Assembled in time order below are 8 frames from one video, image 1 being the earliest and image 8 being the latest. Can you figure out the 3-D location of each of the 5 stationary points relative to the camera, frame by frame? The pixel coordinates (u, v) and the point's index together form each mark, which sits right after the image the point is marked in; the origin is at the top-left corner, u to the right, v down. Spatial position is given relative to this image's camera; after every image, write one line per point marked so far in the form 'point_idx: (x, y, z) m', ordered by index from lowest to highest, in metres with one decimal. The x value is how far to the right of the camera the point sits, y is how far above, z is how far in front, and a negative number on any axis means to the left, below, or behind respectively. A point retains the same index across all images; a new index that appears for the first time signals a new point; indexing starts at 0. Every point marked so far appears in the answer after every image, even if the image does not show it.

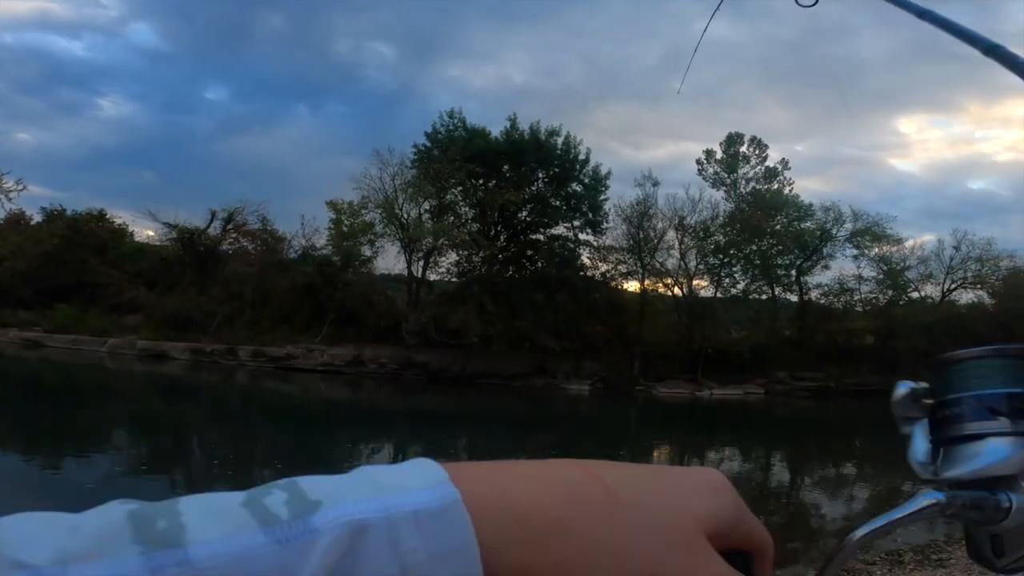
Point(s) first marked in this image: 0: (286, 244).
0: (-6.3, +1.2, +18.3) m
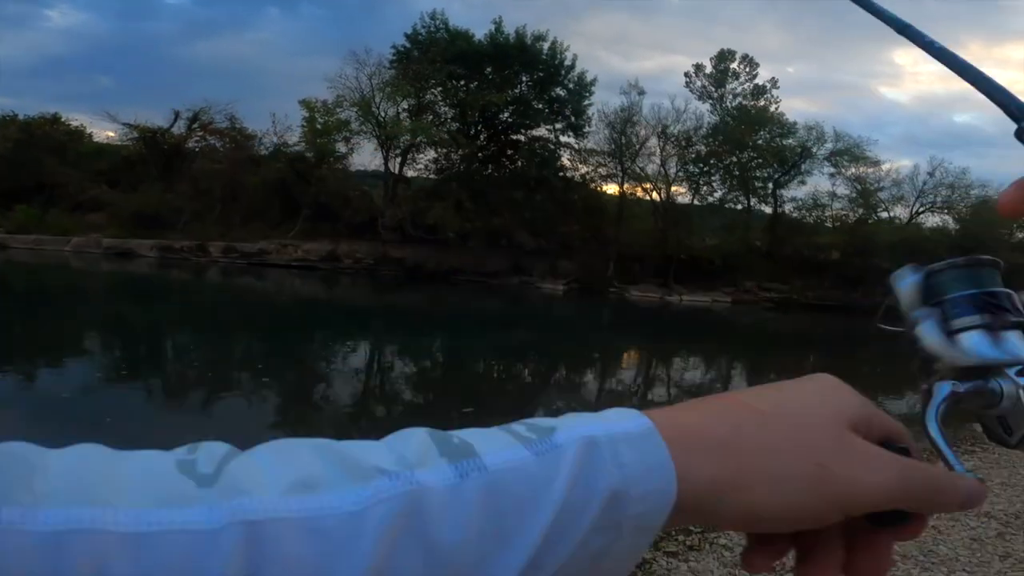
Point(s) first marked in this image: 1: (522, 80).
0: (-6.8, +4.0, +17.4) m
1: (+0.3, +5.7, +18.1) m
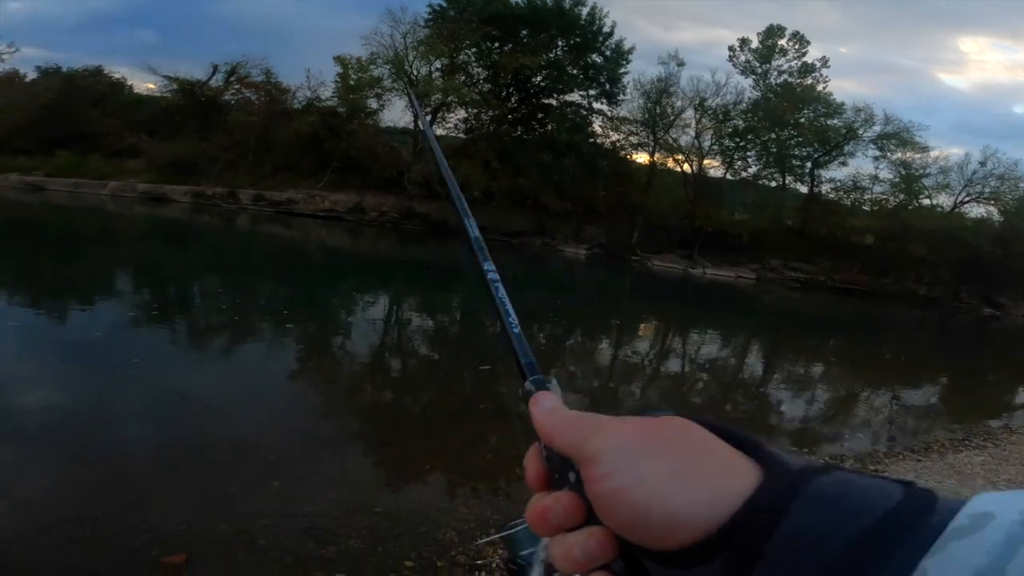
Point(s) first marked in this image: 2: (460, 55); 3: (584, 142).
0: (-6.0, +5.3, +17.6) m
1: (+1.3, +6.6, +17.9) m
2: (-1.5, +6.2, +17.3) m
3: (+1.9, +3.9, +17.7) m
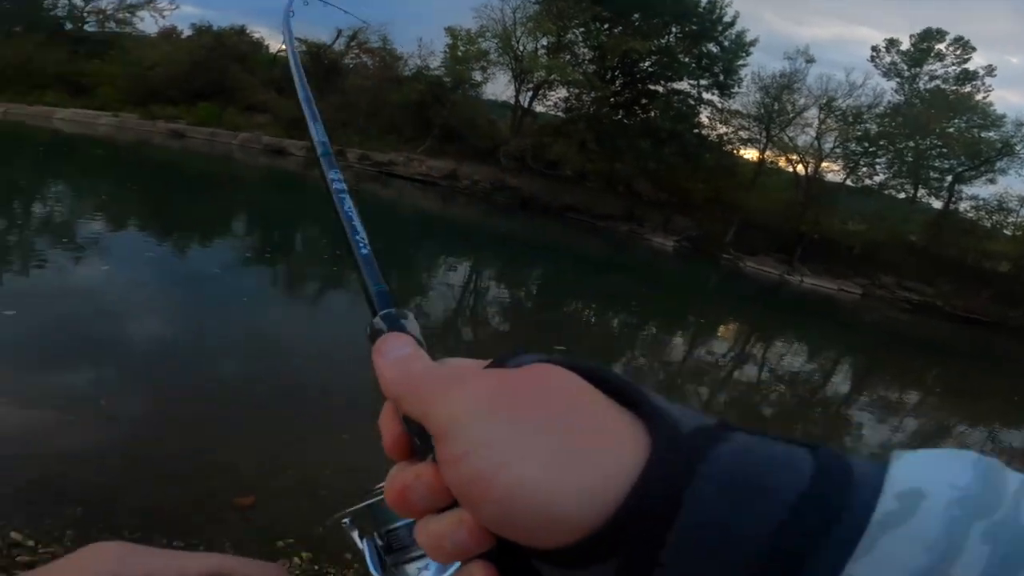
0: (-3.0, +6.4, +18.4) m
1: (+4.3, +6.9, +17.7) m
2: (+1.5, +6.7, +17.4) m
3: (+4.7, +4.1, +17.4) m
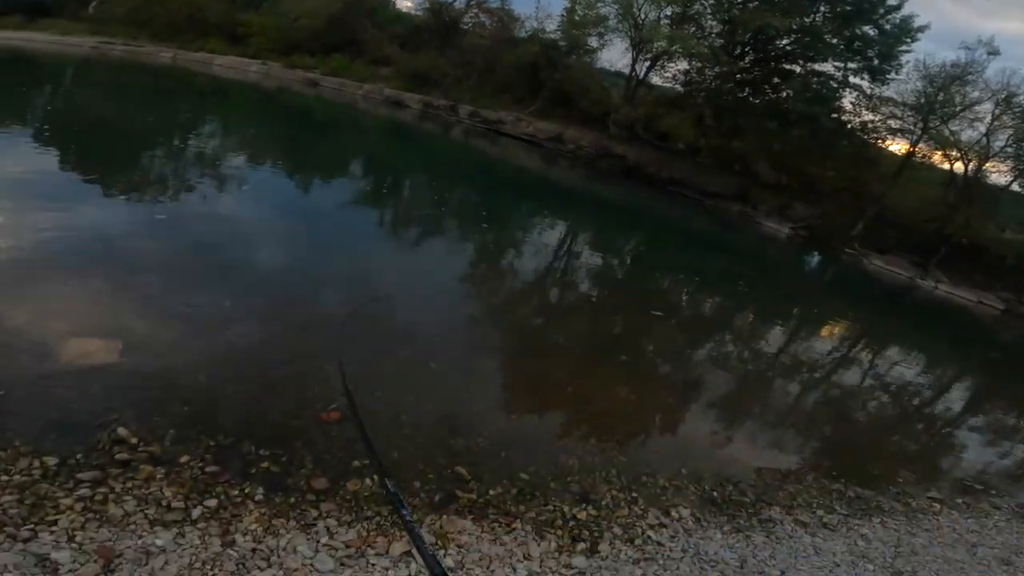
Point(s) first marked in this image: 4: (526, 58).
0: (+0.5, +7.5, +18.5) m
1: (+7.6, +7.1, +16.4) m
2: (+4.8, +7.3, +16.7) m
3: (+7.6, +4.3, +16.2) m
4: (+0.4, +6.7, +19.1) m
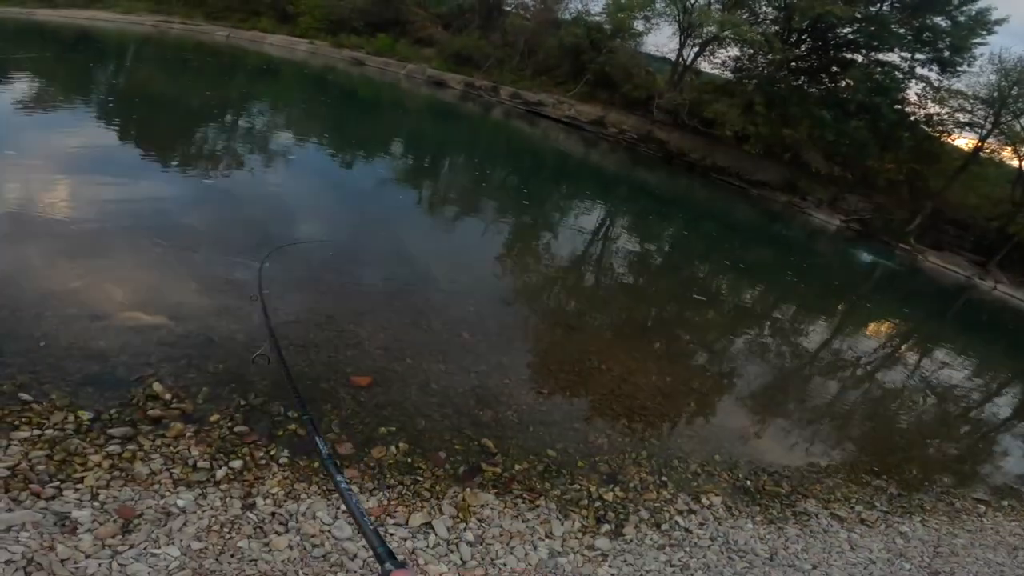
0: (+1.8, +7.8, +18.2) m
1: (+8.7, +7.2, +15.7) m
2: (+5.9, +7.5, +16.1) m
3: (+8.6, +4.4, +15.5) m
4: (+1.7, +7.1, +18.8) m
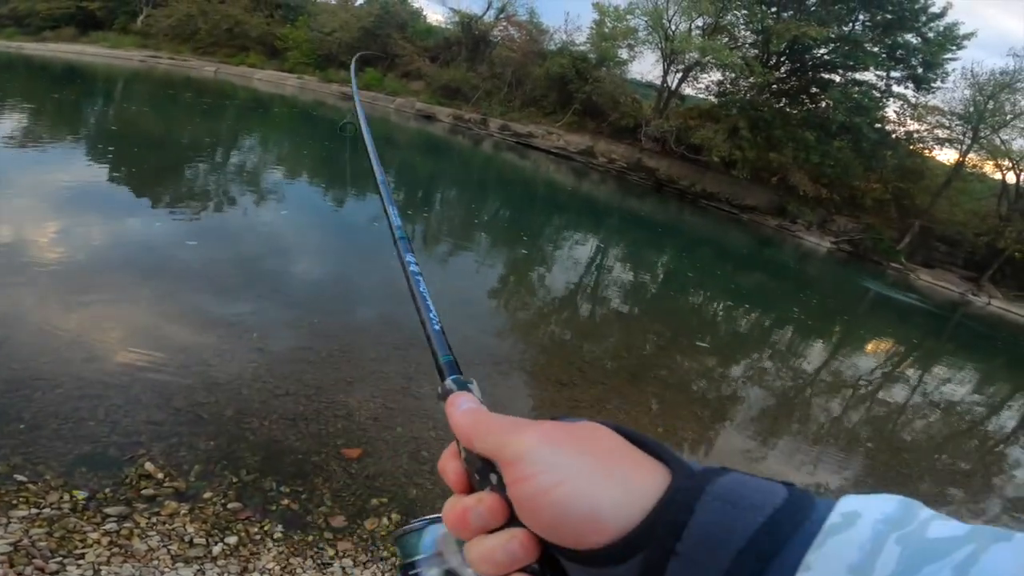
0: (+1.4, +7.1, +18.4) m
1: (+8.4, +6.8, +16.0) m
2: (+5.6, +6.9, +16.4) m
3: (+8.3, +4.0, +15.8) m
4: (+1.3, +6.4, +19.0) m
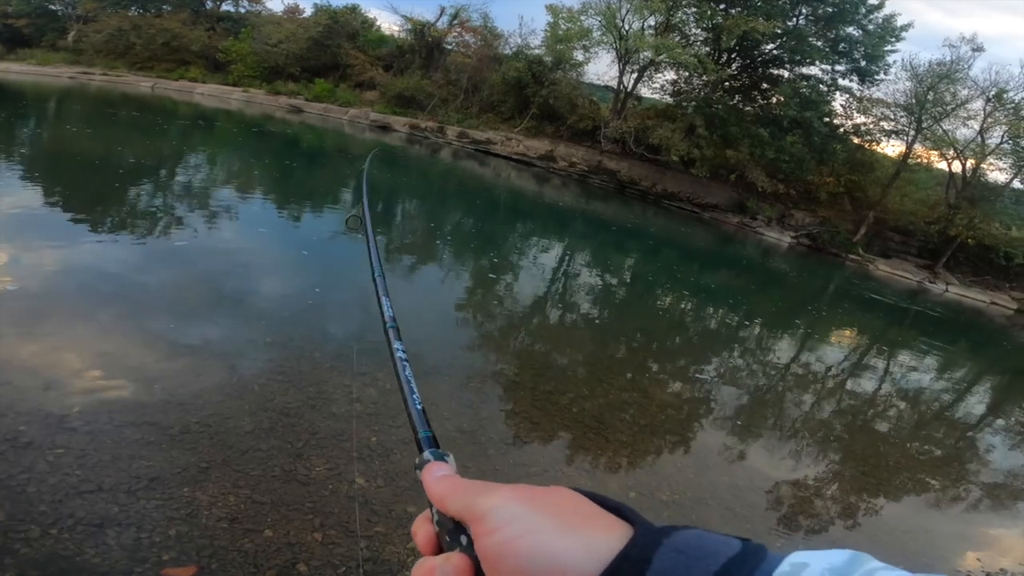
0: (+0.1, +6.9, +18.3) m
1: (+7.2, +6.9, +16.3) m
2: (+4.4, +7.0, +16.5) m
3: (+7.3, +4.1, +16.0) m
4: (0.0, +6.2, +18.9) m
